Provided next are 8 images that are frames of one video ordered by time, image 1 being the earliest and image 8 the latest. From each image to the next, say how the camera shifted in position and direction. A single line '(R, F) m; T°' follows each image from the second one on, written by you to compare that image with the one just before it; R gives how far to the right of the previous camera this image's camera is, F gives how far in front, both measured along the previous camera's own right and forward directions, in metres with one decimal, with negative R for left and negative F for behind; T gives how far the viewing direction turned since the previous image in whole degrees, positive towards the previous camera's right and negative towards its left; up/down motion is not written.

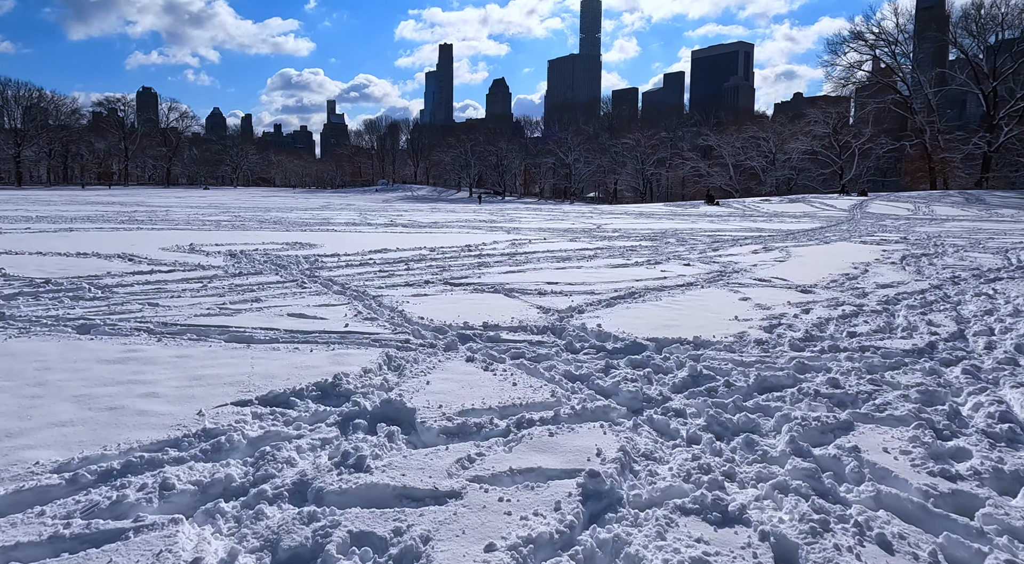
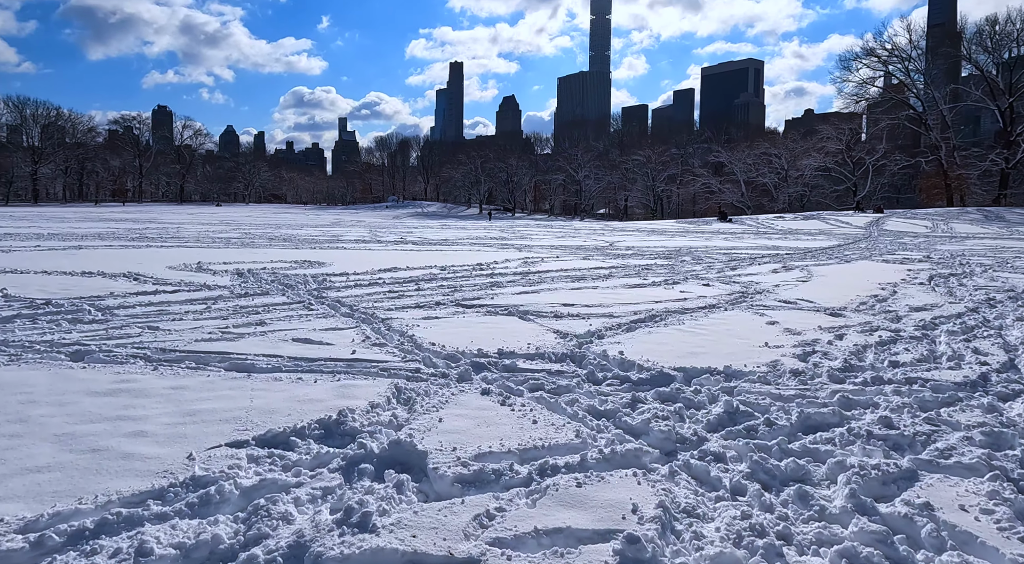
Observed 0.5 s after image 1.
(-0.1, +0.4) m; -1°
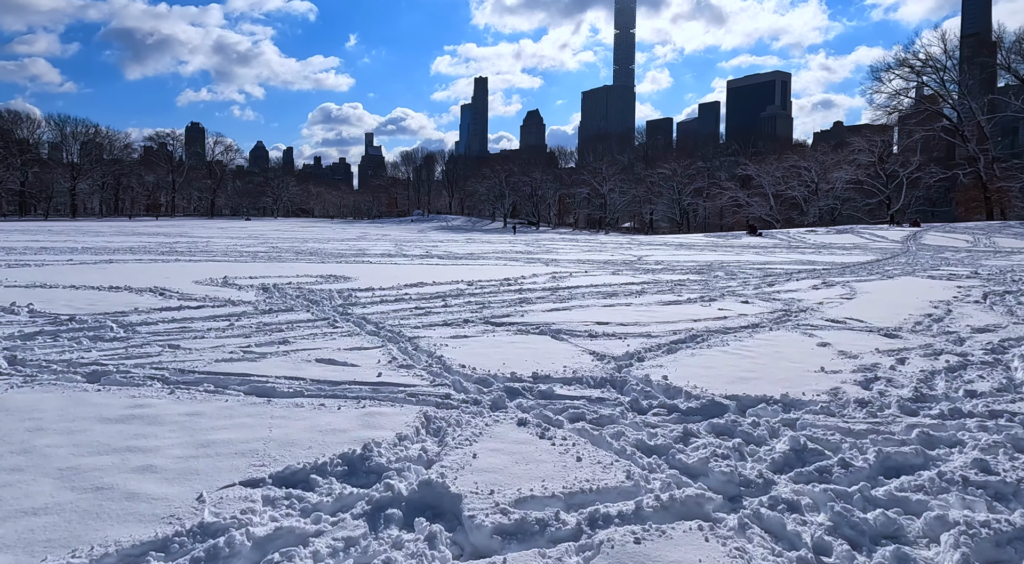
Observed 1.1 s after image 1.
(-0.1, +0.5) m; -2°
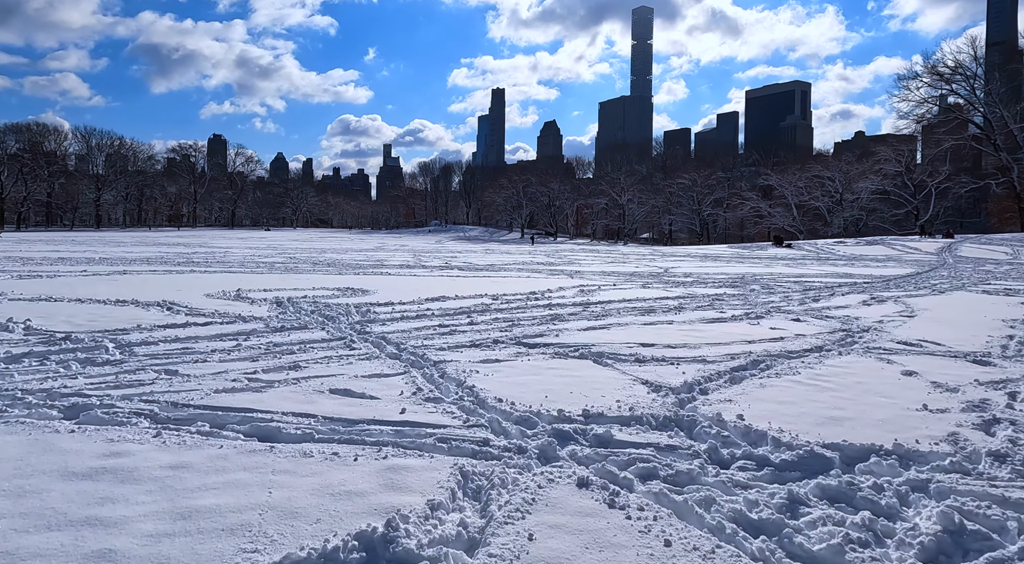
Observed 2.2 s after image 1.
(-0.2, +1.1) m; -1°
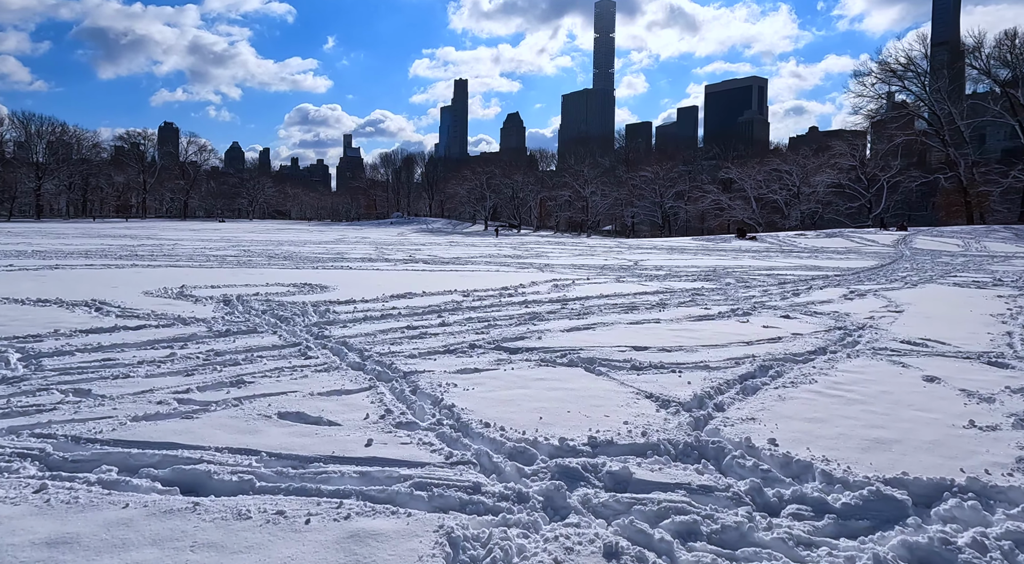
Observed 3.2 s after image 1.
(-0.2, +1.1) m; +3°
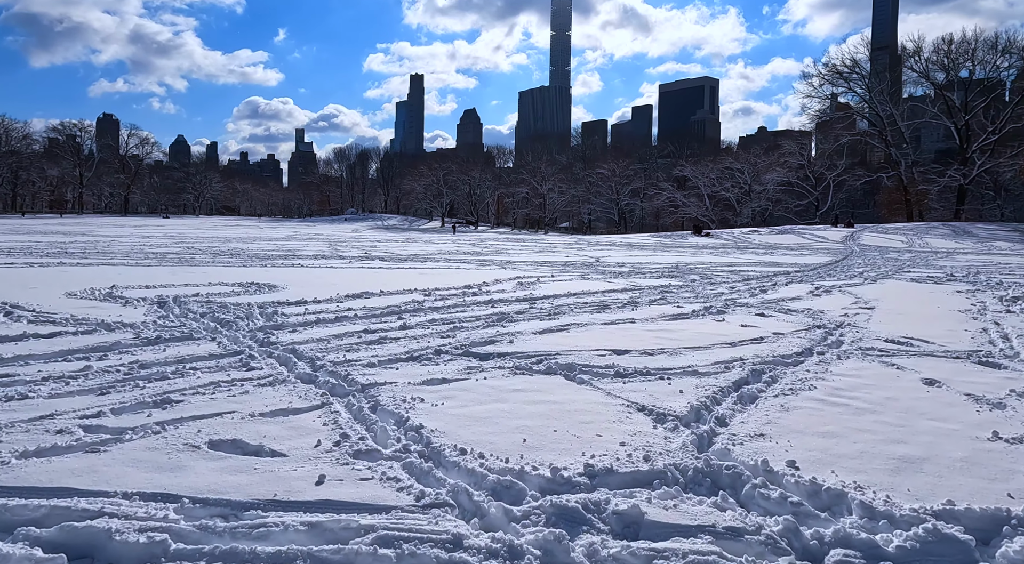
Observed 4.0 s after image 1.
(-0.1, +0.8) m; +3°
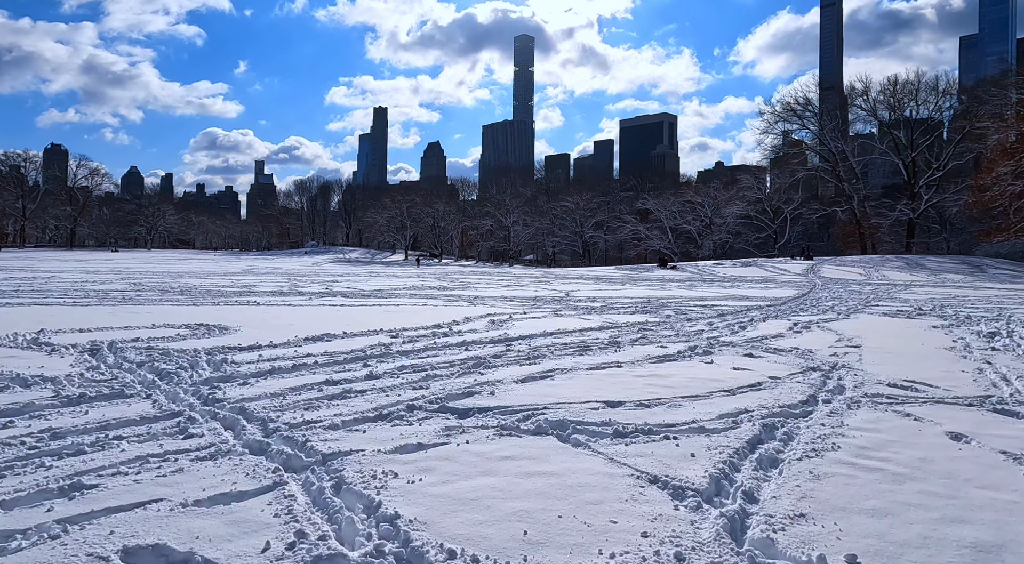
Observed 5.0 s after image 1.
(-0.2, +0.9) m; +3°
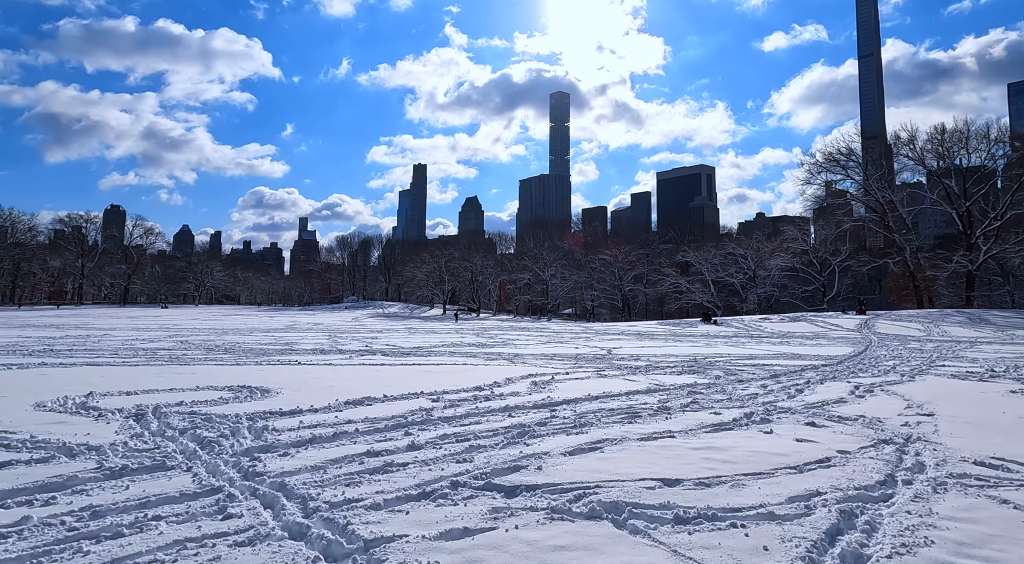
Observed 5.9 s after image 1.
(-0.1, +0.3) m; -3°
